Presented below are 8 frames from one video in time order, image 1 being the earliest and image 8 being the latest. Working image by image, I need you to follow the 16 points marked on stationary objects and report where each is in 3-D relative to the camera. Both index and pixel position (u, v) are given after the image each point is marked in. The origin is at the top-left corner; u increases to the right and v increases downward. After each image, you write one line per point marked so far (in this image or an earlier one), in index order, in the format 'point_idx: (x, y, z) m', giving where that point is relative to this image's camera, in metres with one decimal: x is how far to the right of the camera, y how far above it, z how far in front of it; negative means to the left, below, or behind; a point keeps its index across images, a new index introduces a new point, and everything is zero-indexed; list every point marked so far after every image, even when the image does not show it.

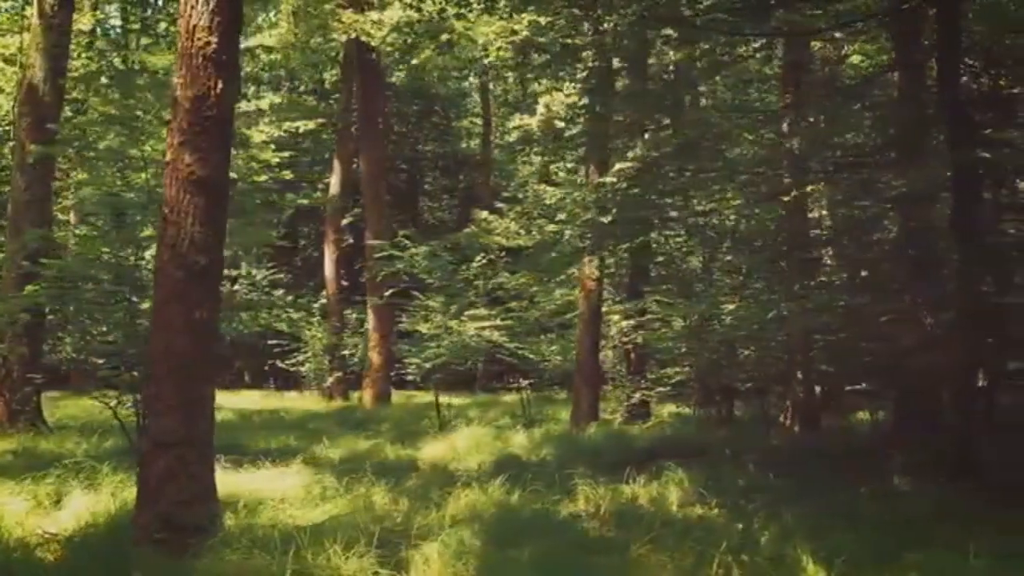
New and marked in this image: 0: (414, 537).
0: (-0.6, -1.5, +7.1) m
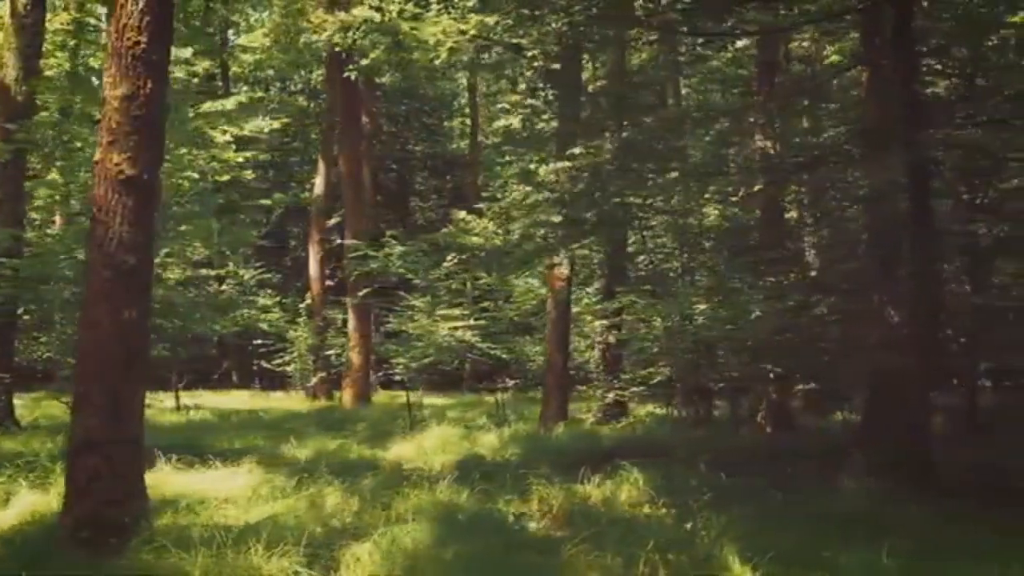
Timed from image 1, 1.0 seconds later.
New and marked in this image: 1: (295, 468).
0: (-1.0, -1.5, +7.1) m
1: (-2.0, -1.7, +10.7) m
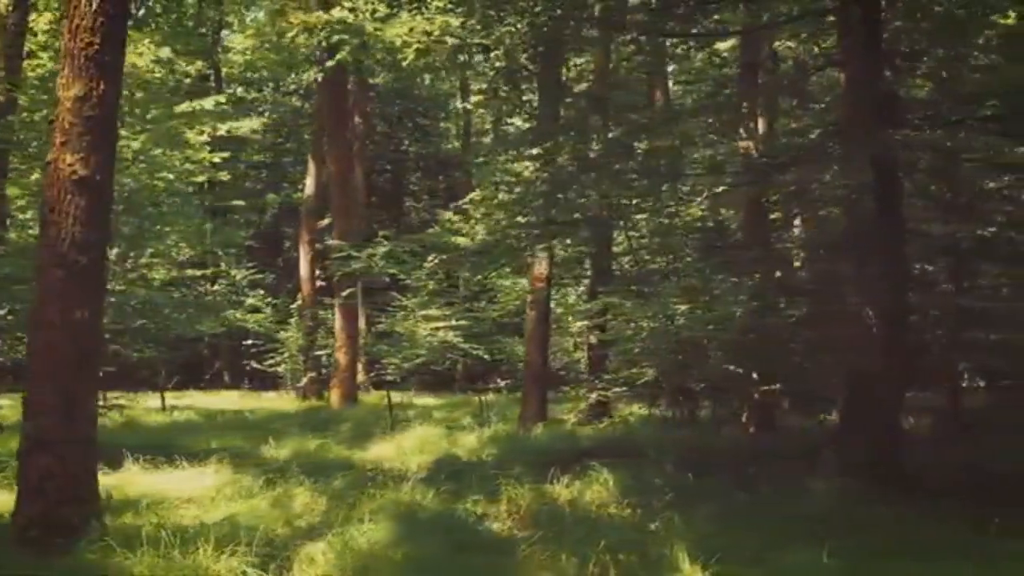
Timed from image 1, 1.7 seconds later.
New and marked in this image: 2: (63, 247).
0: (-1.2, -1.5, +7.1) m
1: (-2.2, -1.7, +10.7) m
2: (-2.5, +0.2, +6.6) m
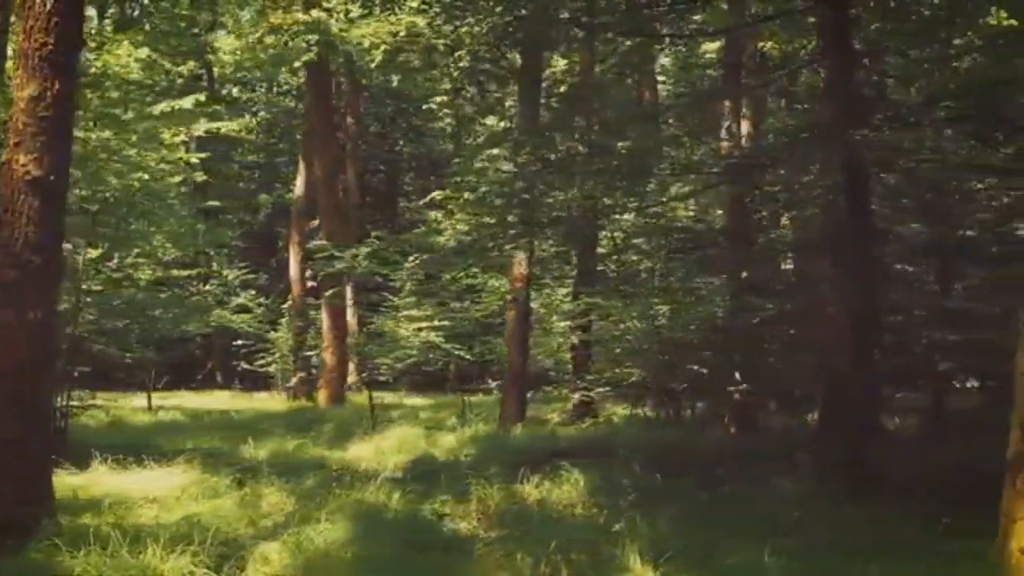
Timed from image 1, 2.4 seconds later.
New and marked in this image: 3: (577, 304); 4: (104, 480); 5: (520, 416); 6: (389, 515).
0: (-1.5, -1.5, +7.1) m
1: (-2.5, -1.7, +10.7) m
2: (-2.8, +0.2, +6.6) m
3: (+1.0, -0.2, +18.0) m
4: (-3.1, -1.5, +8.9) m
5: (+0.1, -1.7, +15.9) m
6: (-0.8, -1.5, +7.8) m
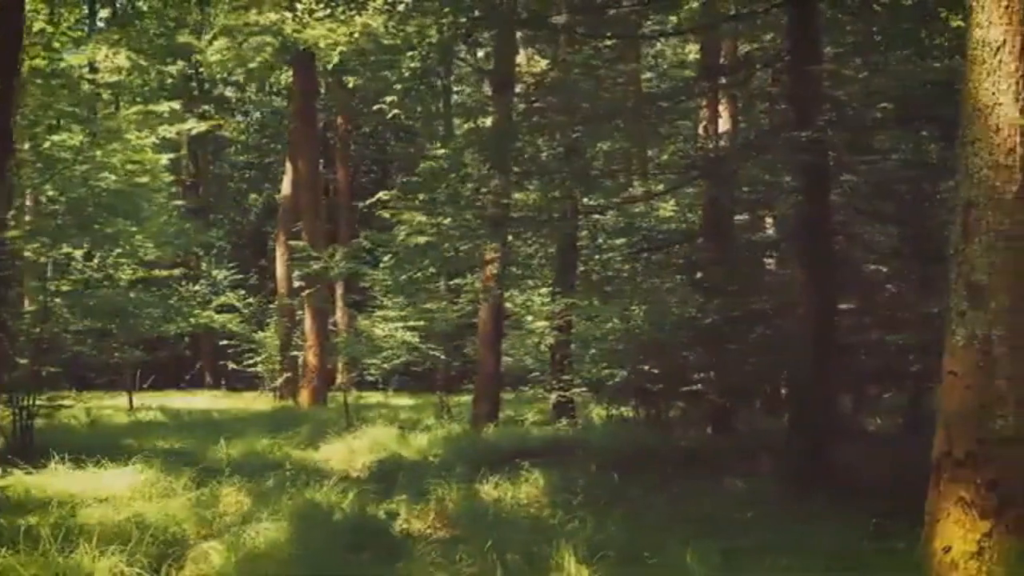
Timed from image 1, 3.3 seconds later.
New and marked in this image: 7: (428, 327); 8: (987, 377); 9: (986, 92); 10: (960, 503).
0: (-1.8, -1.5, +7.1) m
1: (-2.8, -1.7, +10.8) m
2: (-3.1, +0.2, +6.6) m
3: (+0.6, -0.3, +18.0) m
4: (-3.4, -1.5, +8.9) m
5: (-0.3, -1.7, +16.0) m
6: (-1.2, -1.5, +7.8) m
7: (-1.4, -0.7, +19.8) m
8: (+2.2, -0.4, +5.4) m
9: (+2.2, +0.9, +5.5) m
10: (+2.0, -1.0, +5.4) m
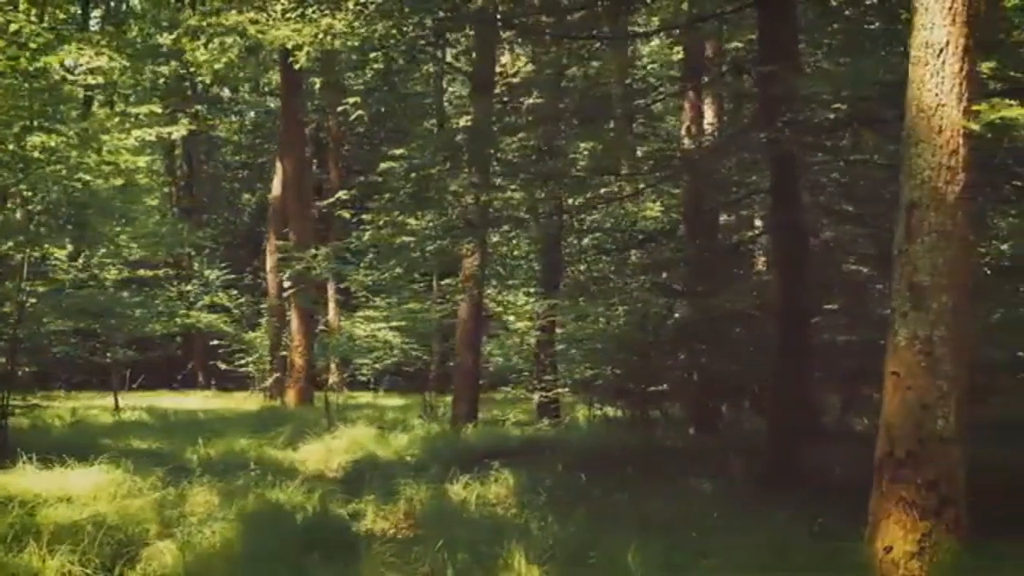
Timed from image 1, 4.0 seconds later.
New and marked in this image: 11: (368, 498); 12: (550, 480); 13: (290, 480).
0: (-2.1, -1.5, +7.1) m
1: (-3.1, -1.7, +10.8) m
2: (-3.4, +0.2, +6.6) m
3: (+0.4, -0.3, +18.0) m
4: (-3.7, -1.5, +8.9) m
5: (-0.5, -1.7, +16.0) m
6: (-1.4, -1.5, +7.9) m
7: (-1.7, -0.7, +19.8) m
8: (+1.9, -0.4, +5.4) m
9: (+2.0, +0.9, +5.5) m
10: (+1.8, -1.0, +5.4) m
11: (-1.2, -1.7, +9.4) m
12: (+0.3, -1.6, +9.8) m
13: (-1.9, -1.6, +9.8) m
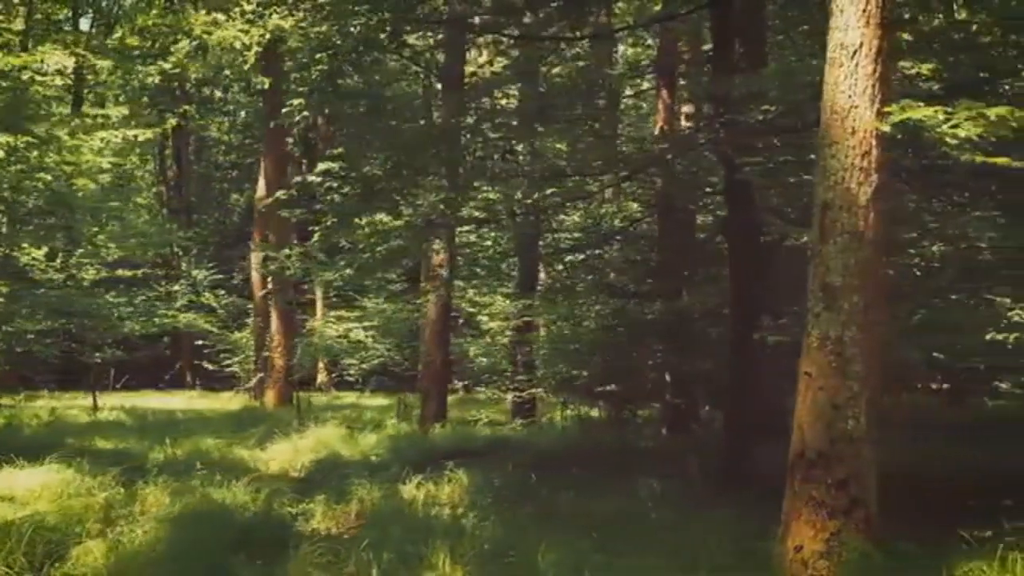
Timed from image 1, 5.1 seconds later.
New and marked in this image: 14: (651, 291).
0: (-2.5, -1.5, +7.2) m
1: (-3.5, -1.7, +10.8) m
2: (-3.8, +0.2, +6.6) m
3: (0.0, -0.3, +18.1) m
4: (-4.1, -1.5, +8.9) m
5: (-0.9, -1.8, +16.0) m
6: (-1.8, -1.5, +7.9) m
7: (-2.1, -0.7, +19.8) m
8: (+1.5, -0.4, +5.4) m
9: (+1.6, +0.9, +5.6) m
10: (+1.4, -1.0, +5.4) m
11: (-1.6, -1.7, +9.5) m
12: (-0.1, -1.6, +9.9) m
13: (-2.3, -1.6, +9.9) m
14: (+1.4, 0.0, +11.4) m
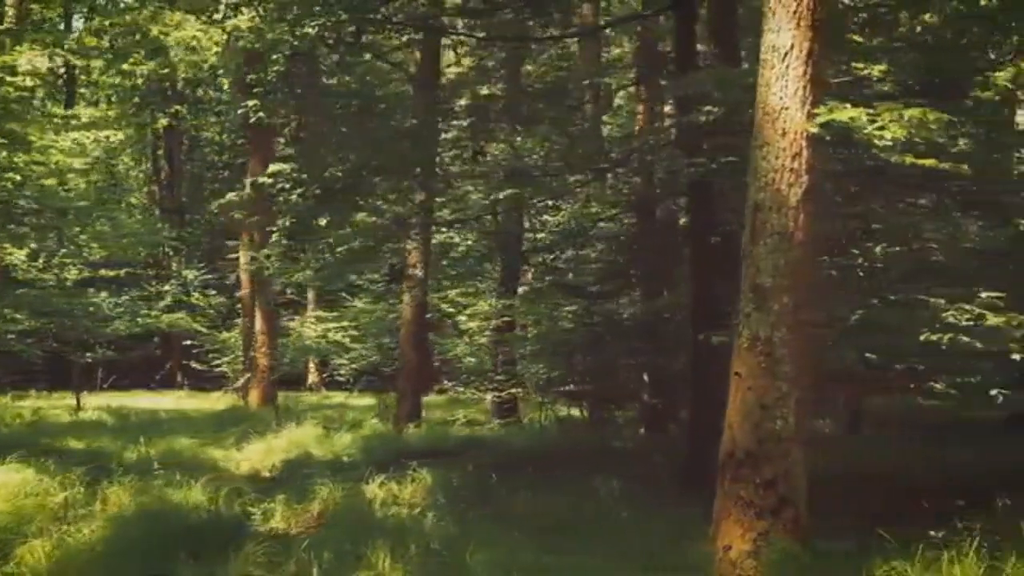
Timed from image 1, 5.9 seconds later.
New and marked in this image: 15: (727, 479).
0: (-2.8, -1.5, +7.2) m
1: (-3.8, -1.7, +10.8) m
2: (-4.1, +0.2, +6.7) m
3: (-0.4, -0.3, +18.1) m
4: (-4.4, -1.5, +9.0) m
5: (-1.2, -1.8, +16.0) m
6: (-2.1, -1.5, +7.9) m
7: (-2.4, -0.7, +19.8) m
8: (+1.2, -0.4, +5.4) m
9: (+1.2, +0.9, +5.6) m
10: (+1.1, -1.0, +5.4) m
11: (-1.9, -1.7, +9.5) m
12: (-0.4, -1.6, +9.9) m
13: (-2.6, -1.6, +9.9) m
14: (+1.0, 0.0, +11.4) m
15: (+1.0, -0.9, +5.6) m
